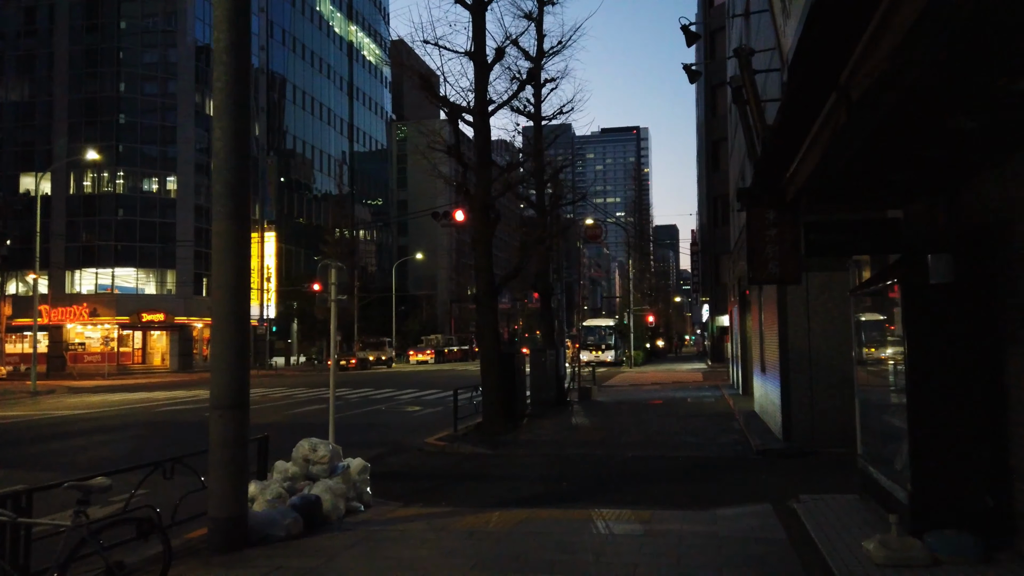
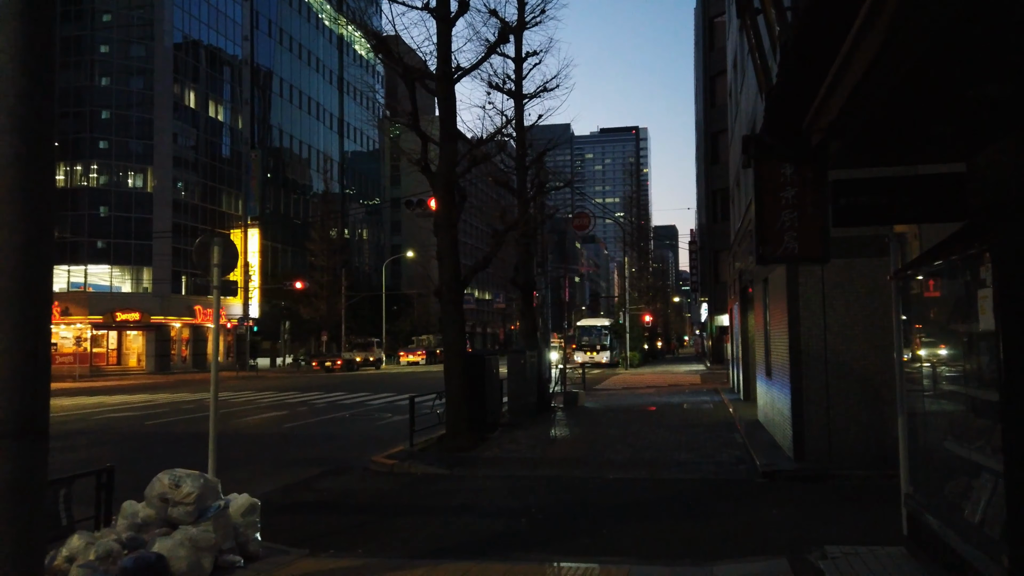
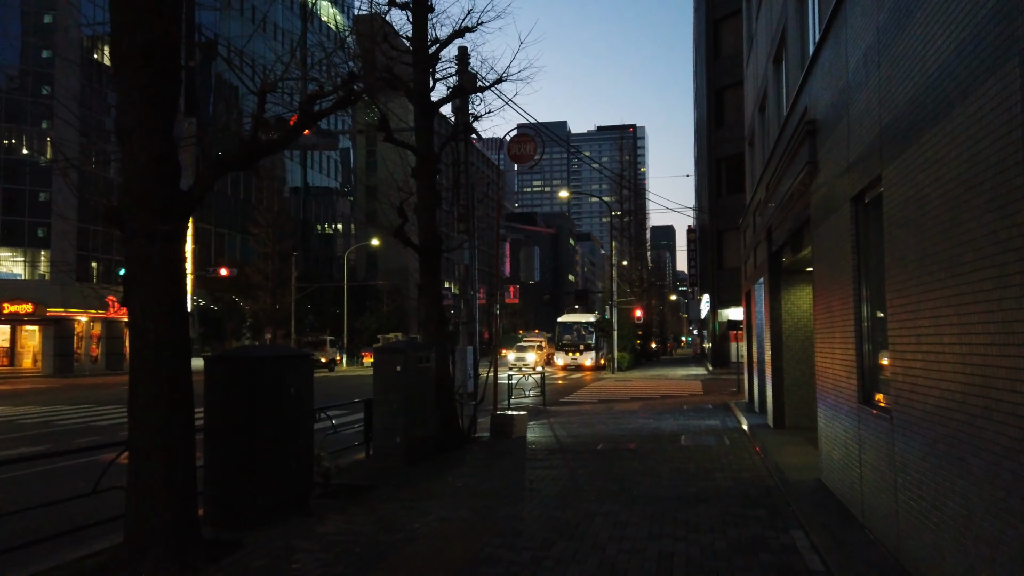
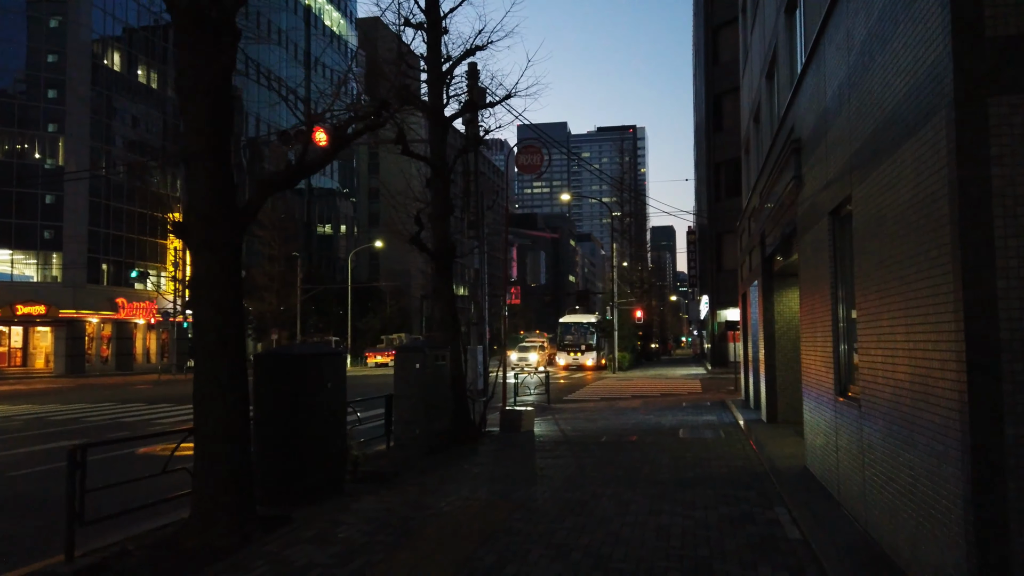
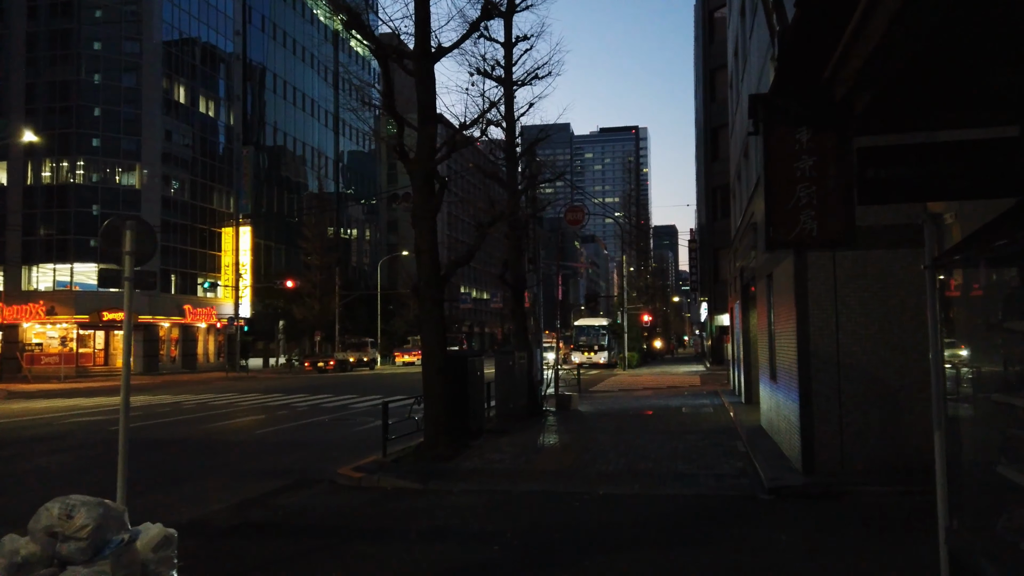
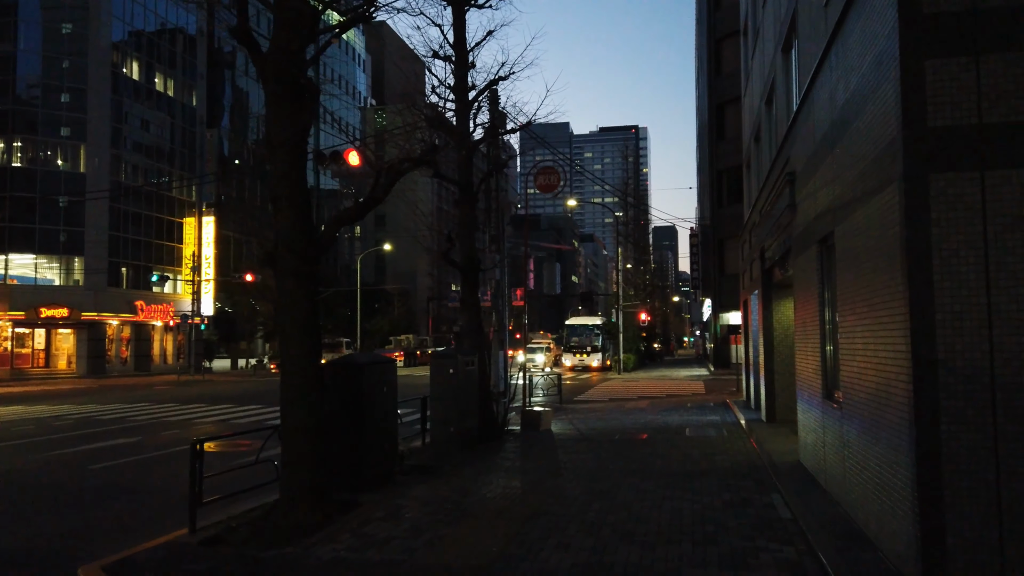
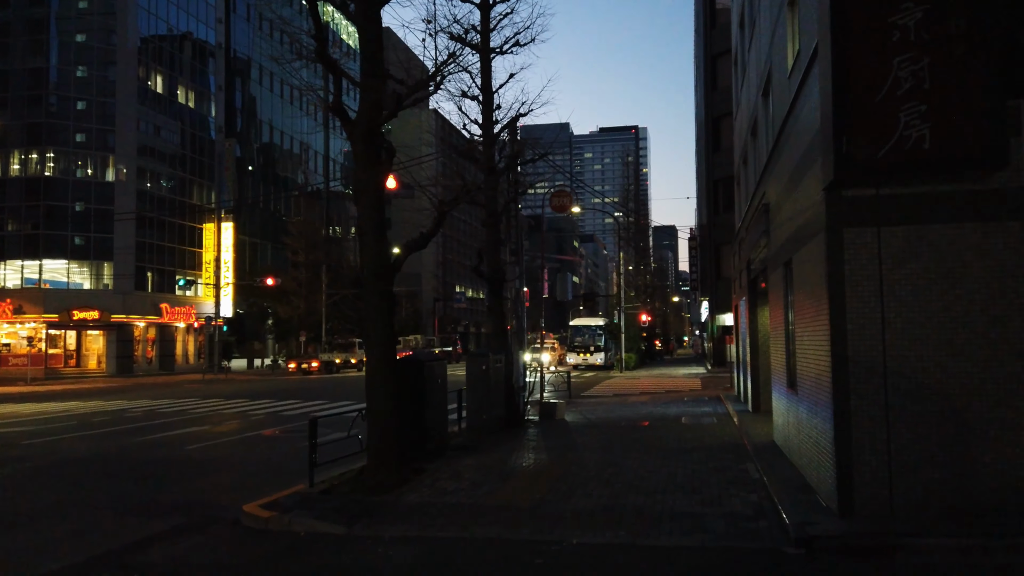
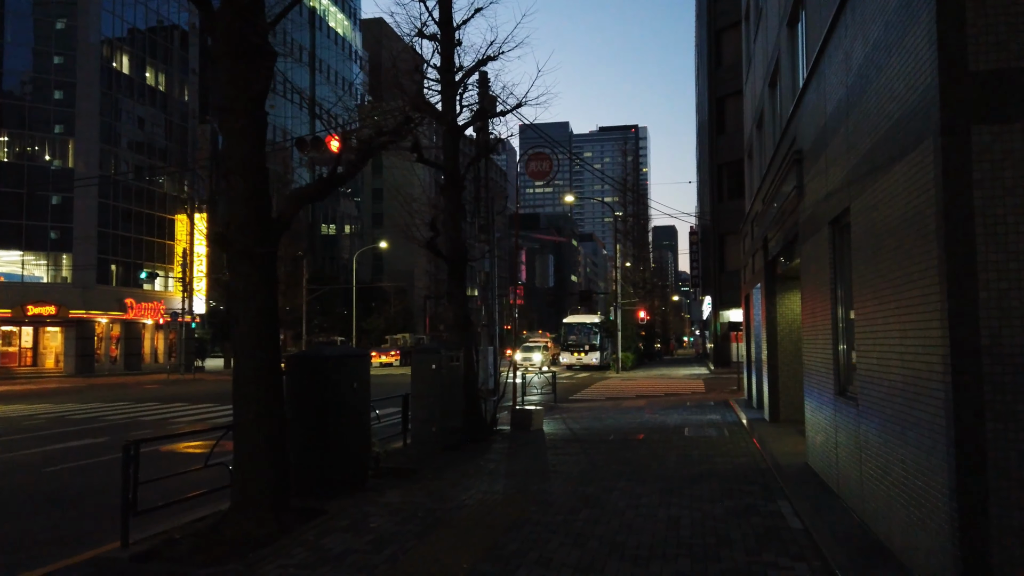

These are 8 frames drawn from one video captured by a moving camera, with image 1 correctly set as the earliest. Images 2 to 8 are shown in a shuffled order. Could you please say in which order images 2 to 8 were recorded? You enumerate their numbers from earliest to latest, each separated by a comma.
2, 5, 7, 6, 8, 4, 3
